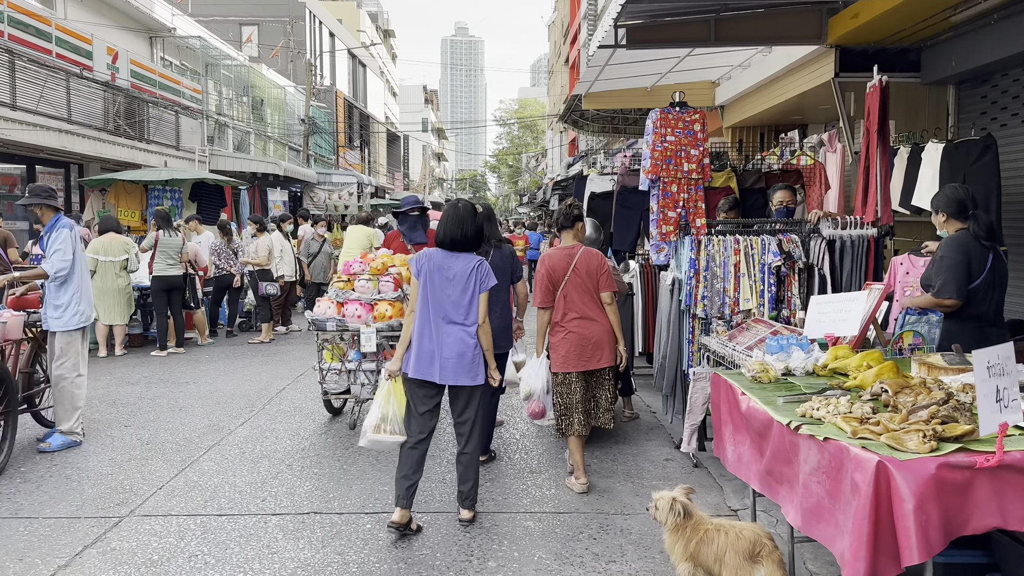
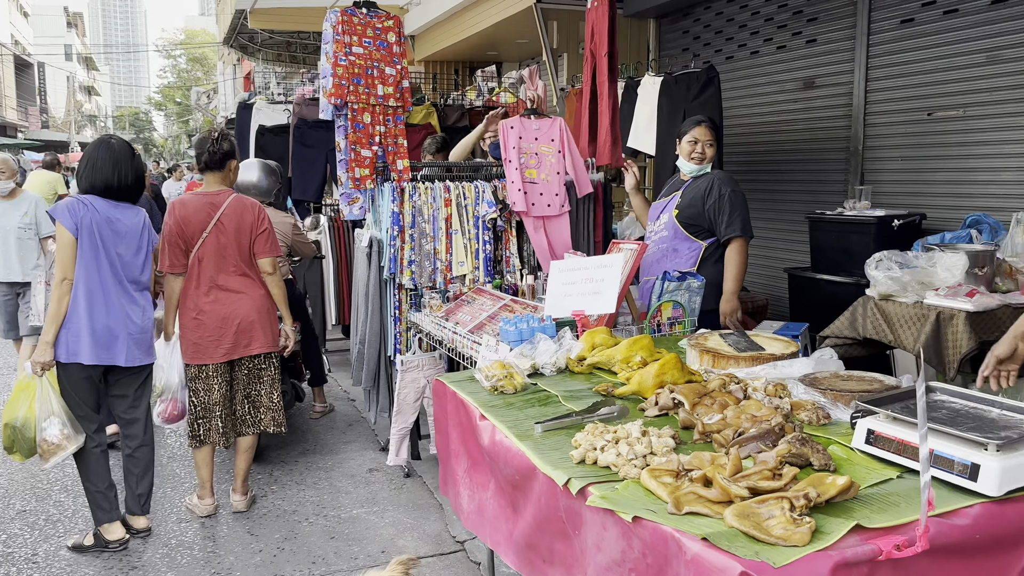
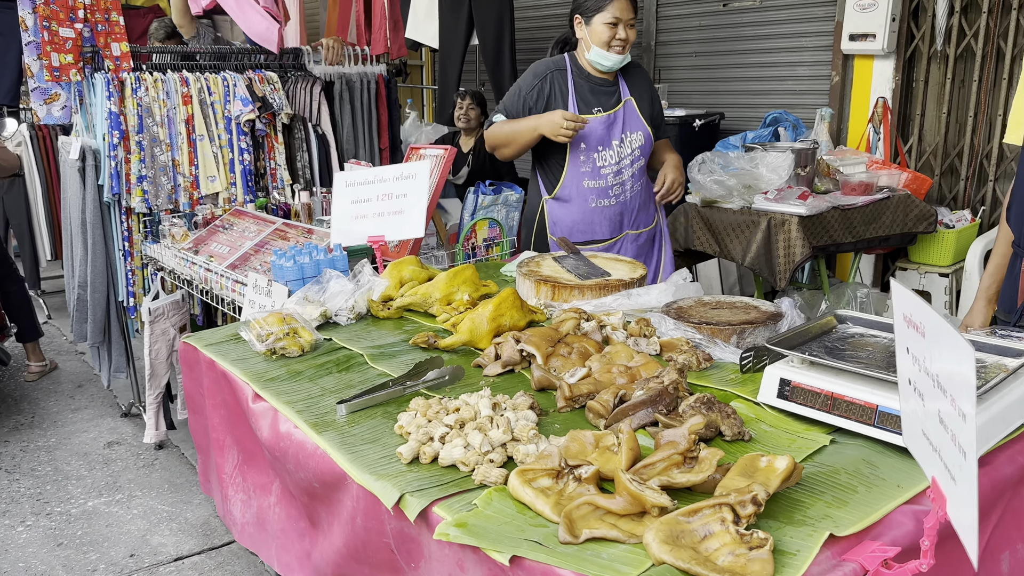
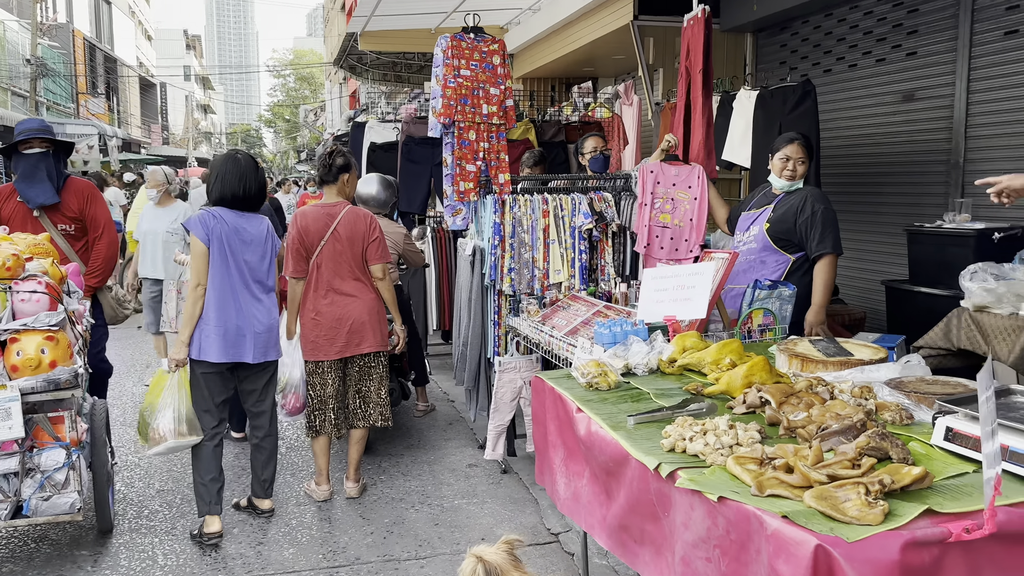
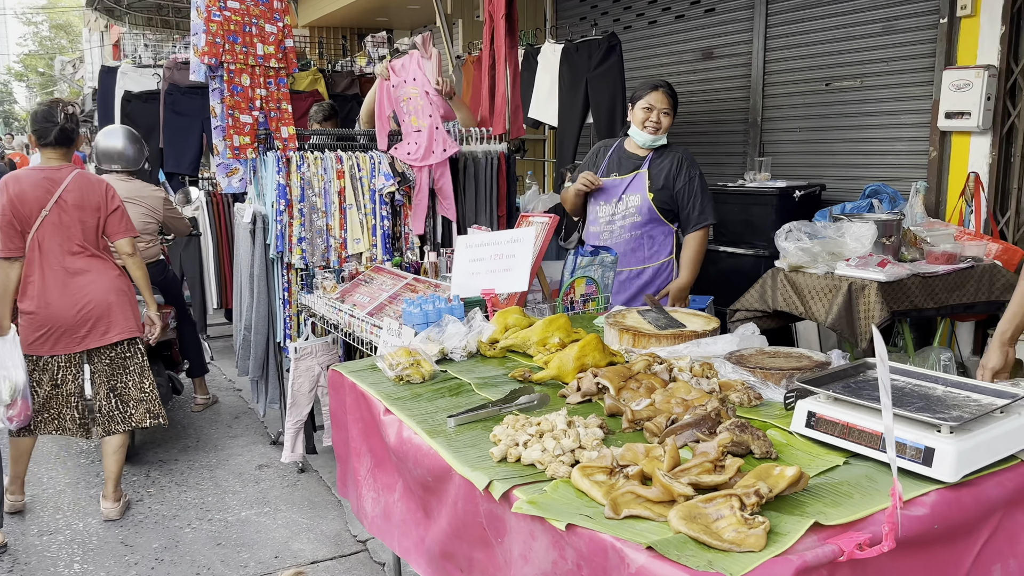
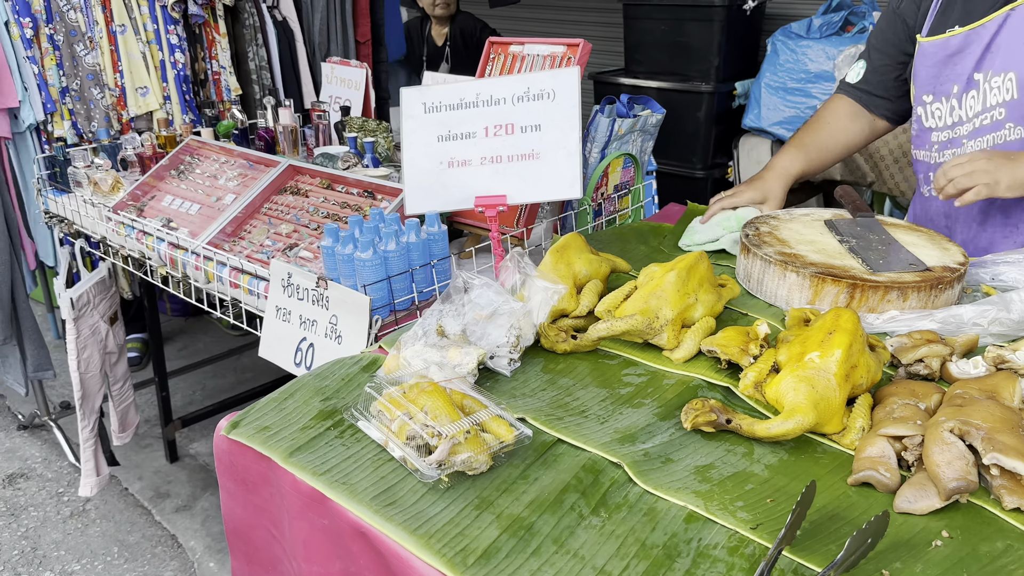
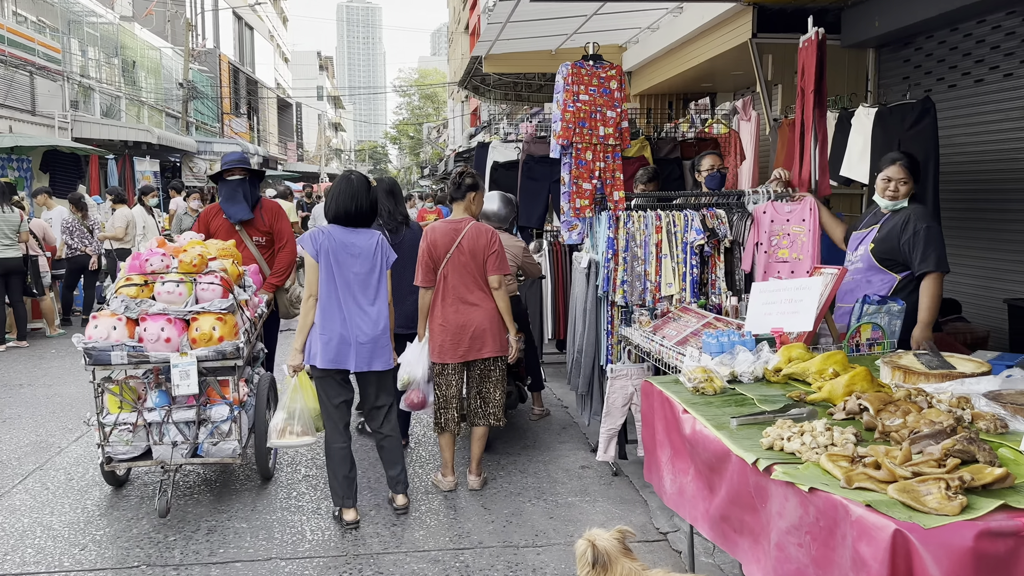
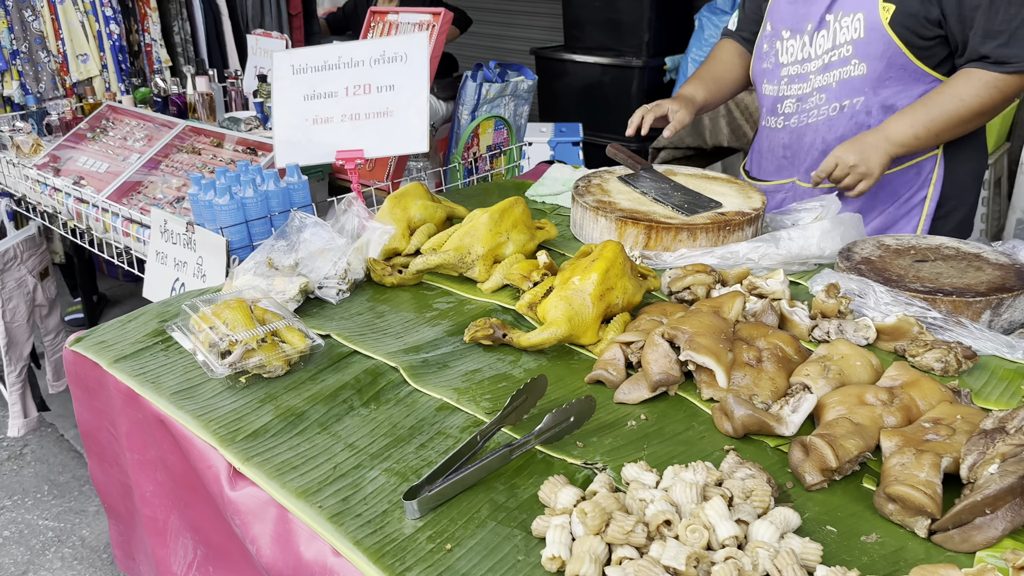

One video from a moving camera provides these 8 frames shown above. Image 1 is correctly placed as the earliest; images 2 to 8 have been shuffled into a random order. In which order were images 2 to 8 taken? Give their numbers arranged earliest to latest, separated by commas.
7, 4, 2, 5, 3, 8, 6
